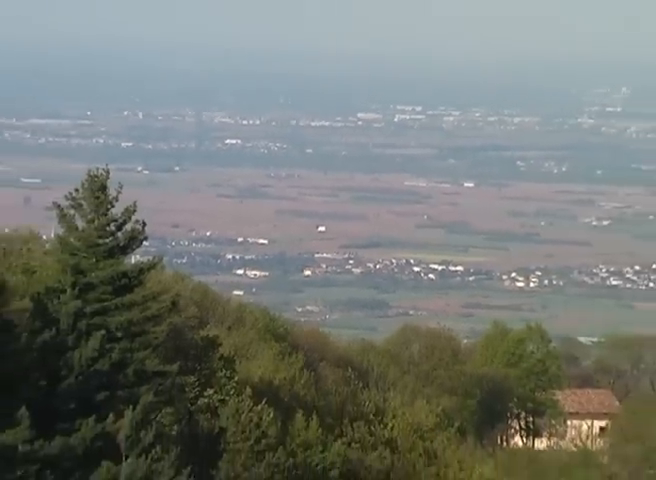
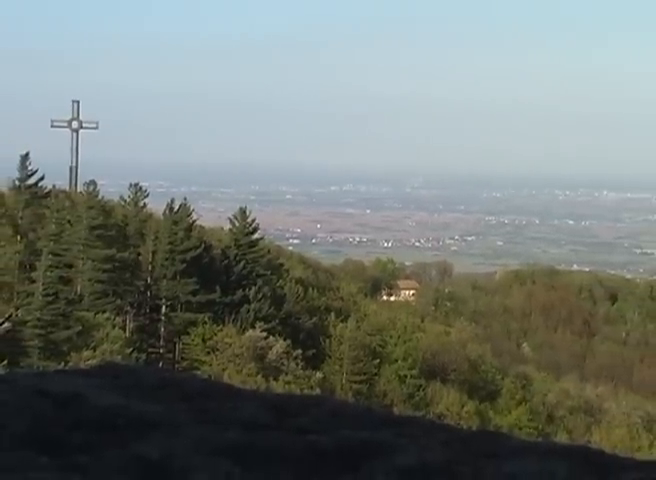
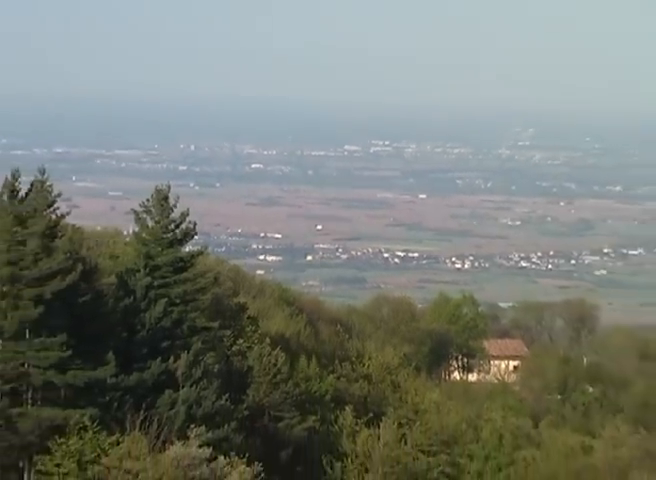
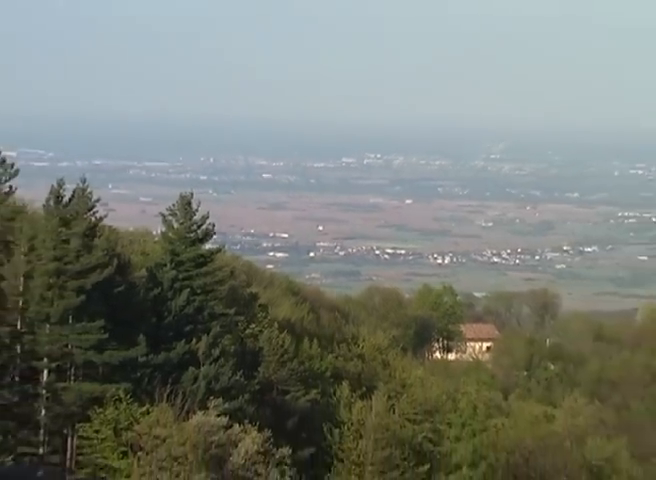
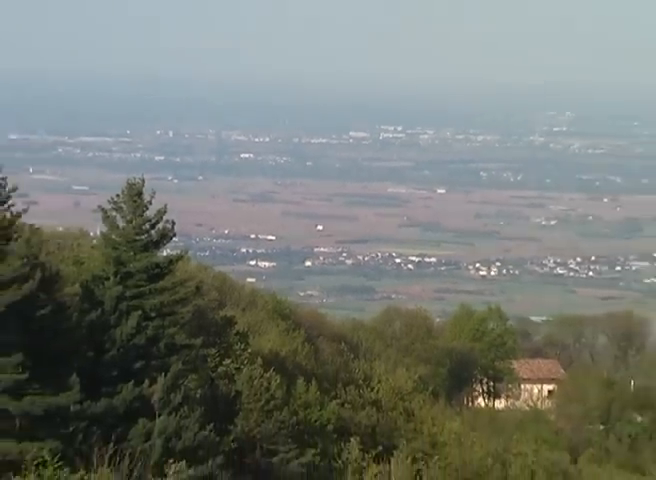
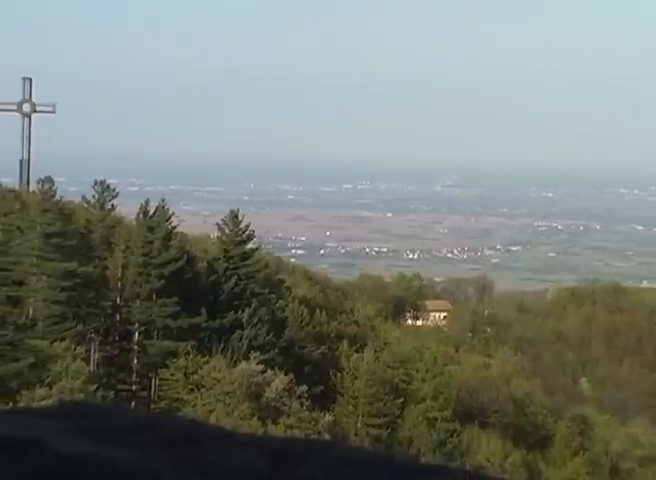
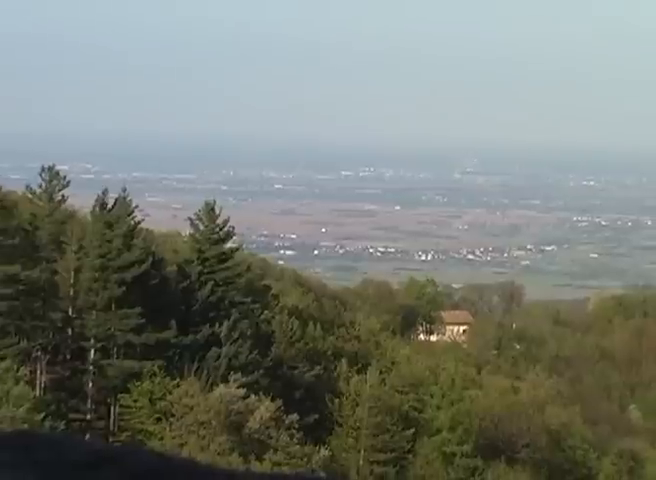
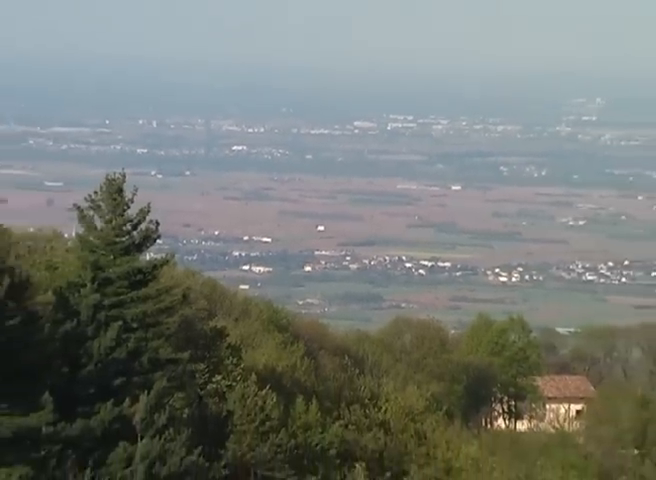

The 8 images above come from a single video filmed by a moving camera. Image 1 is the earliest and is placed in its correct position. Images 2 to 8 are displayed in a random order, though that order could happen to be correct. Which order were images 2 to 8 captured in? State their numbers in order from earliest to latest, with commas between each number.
8, 5, 3, 4, 7, 6, 2
